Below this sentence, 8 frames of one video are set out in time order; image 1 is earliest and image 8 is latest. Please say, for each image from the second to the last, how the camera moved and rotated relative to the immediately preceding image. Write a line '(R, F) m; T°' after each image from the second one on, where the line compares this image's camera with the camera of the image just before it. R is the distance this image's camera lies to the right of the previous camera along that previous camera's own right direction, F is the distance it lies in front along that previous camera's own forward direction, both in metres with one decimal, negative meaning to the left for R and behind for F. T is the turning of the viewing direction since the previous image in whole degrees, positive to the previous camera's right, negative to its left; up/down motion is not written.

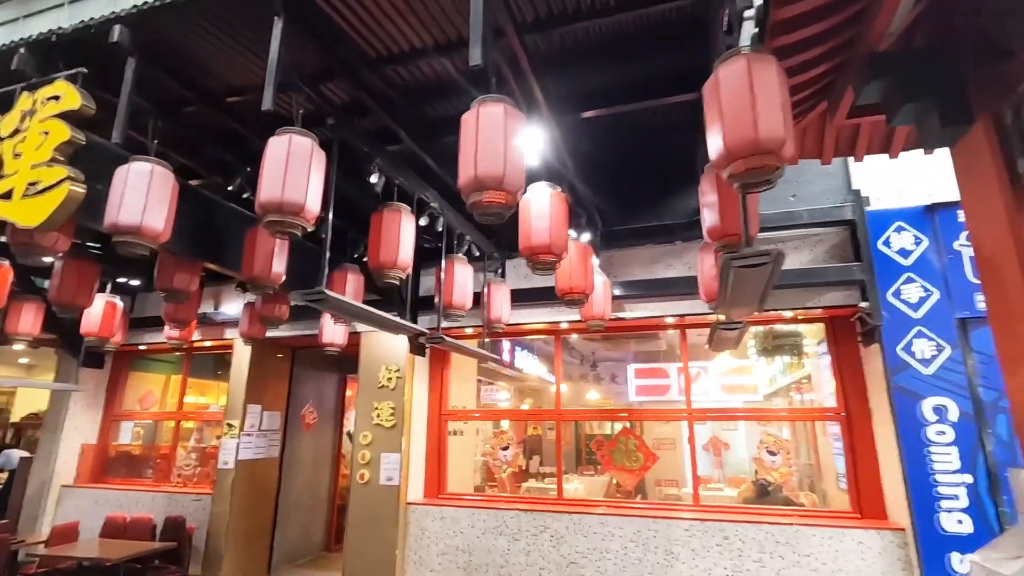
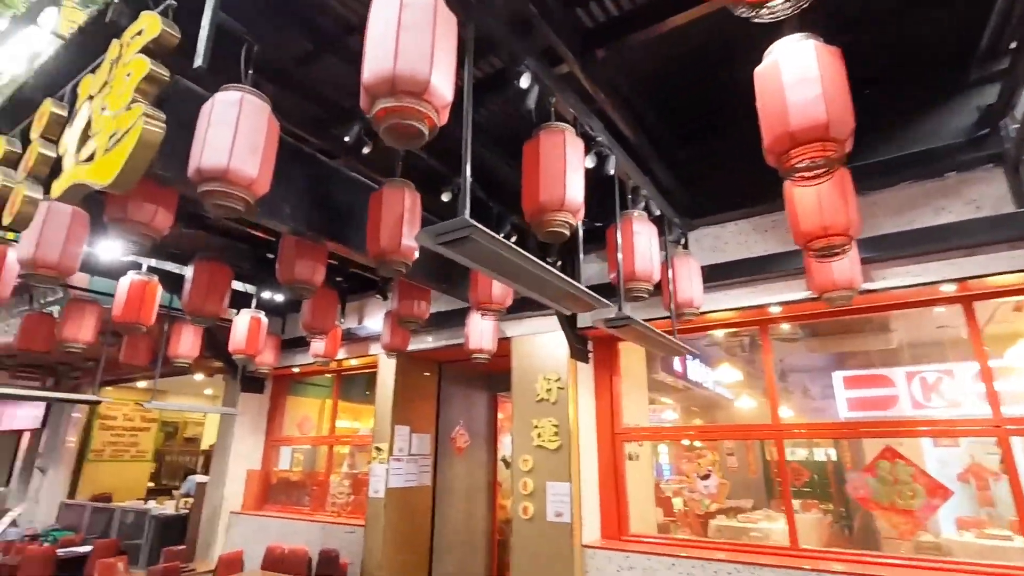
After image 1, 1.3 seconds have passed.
(-0.4, +1.1) m; -14°
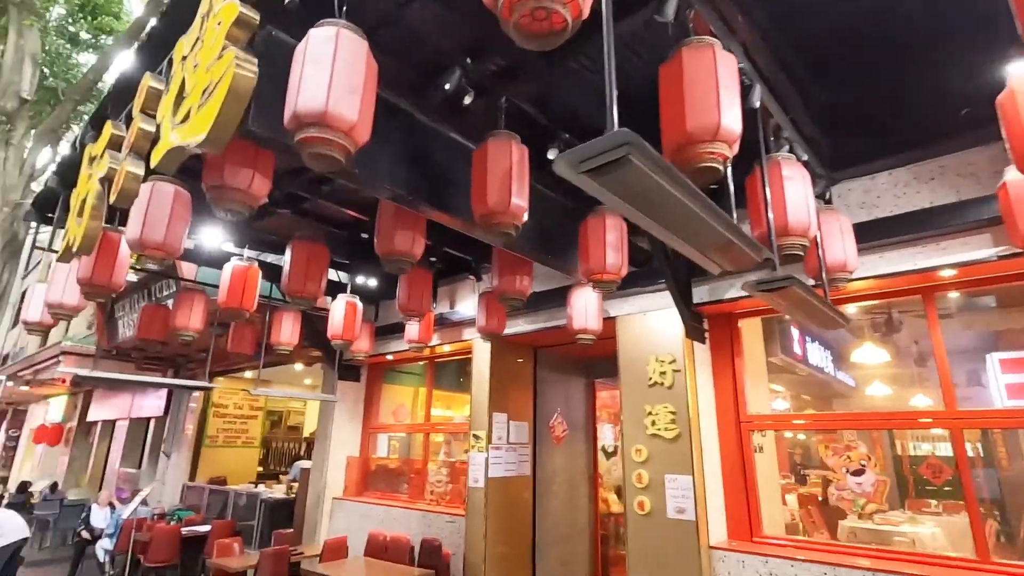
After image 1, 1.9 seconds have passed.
(-0.2, +0.4) m; -8°
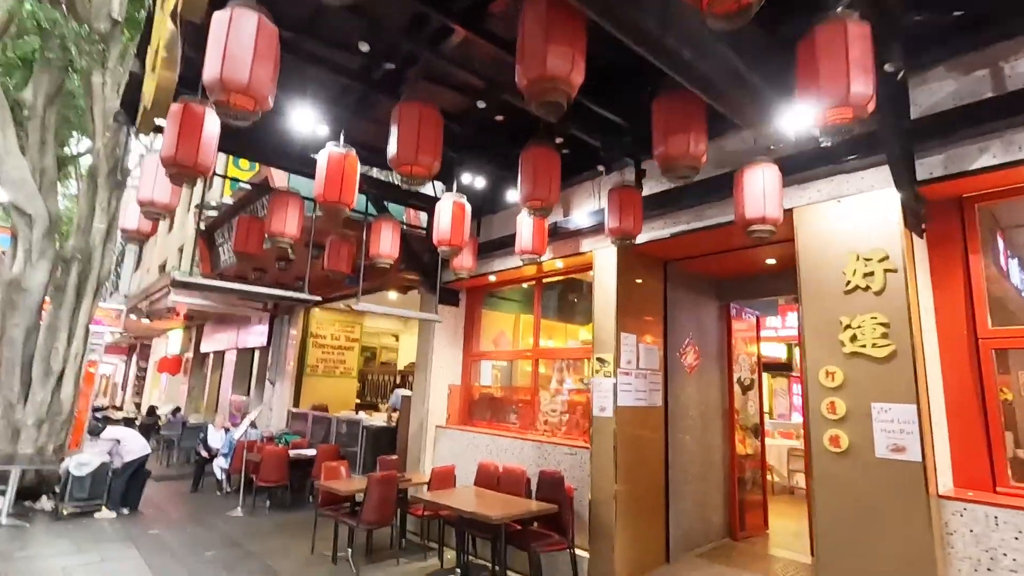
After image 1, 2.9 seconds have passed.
(-0.5, +0.8) m; -8°
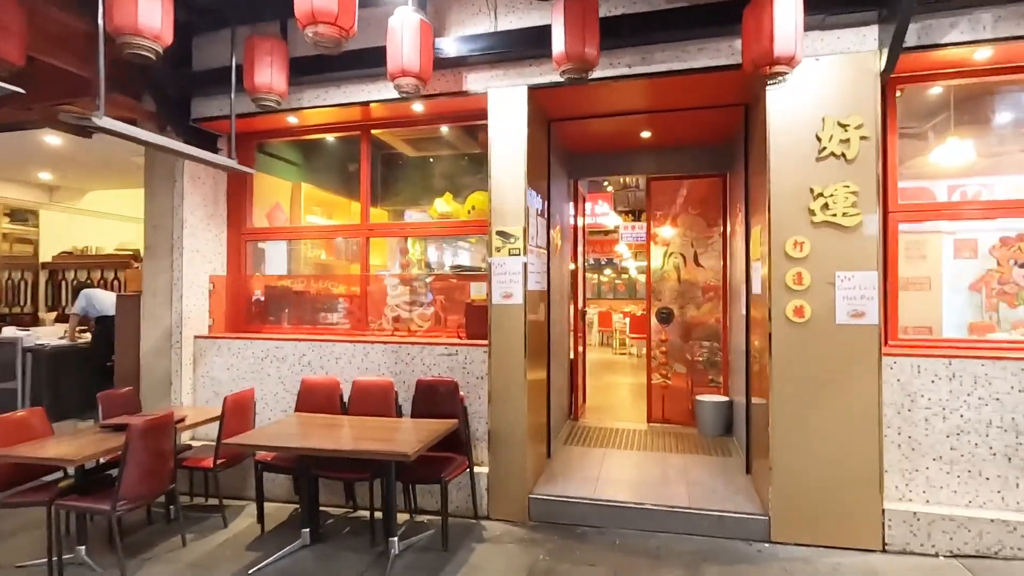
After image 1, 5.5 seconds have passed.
(-1.2, +1.6) m; +34°
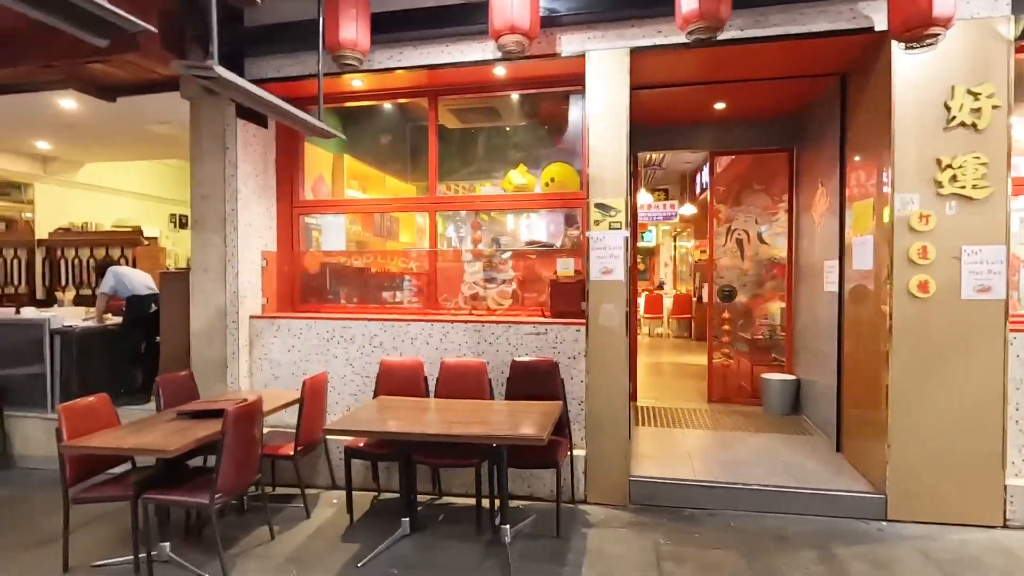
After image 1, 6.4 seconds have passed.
(-0.8, +0.2) m; +3°
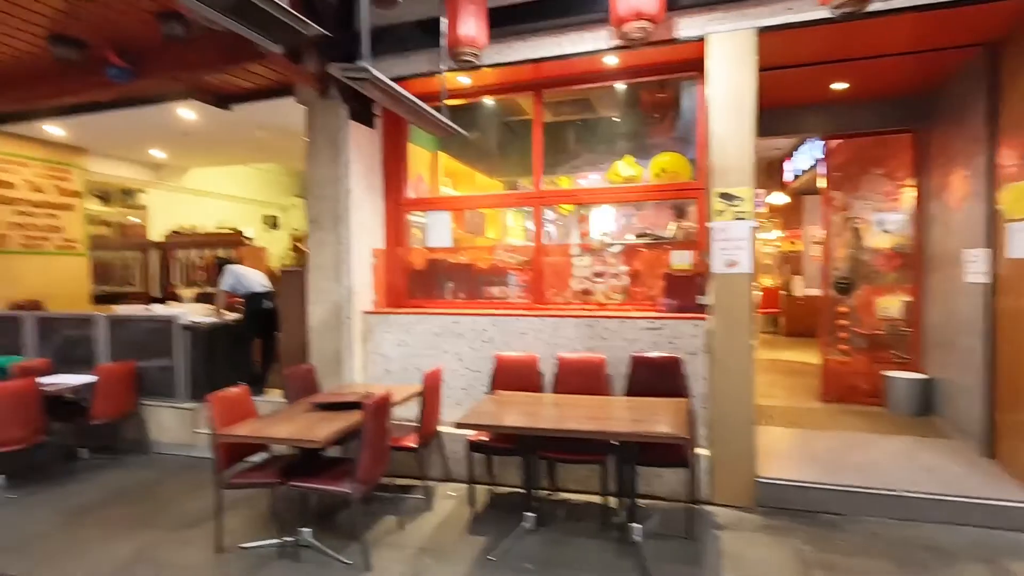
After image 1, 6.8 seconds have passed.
(-0.4, 0.0) m; -6°
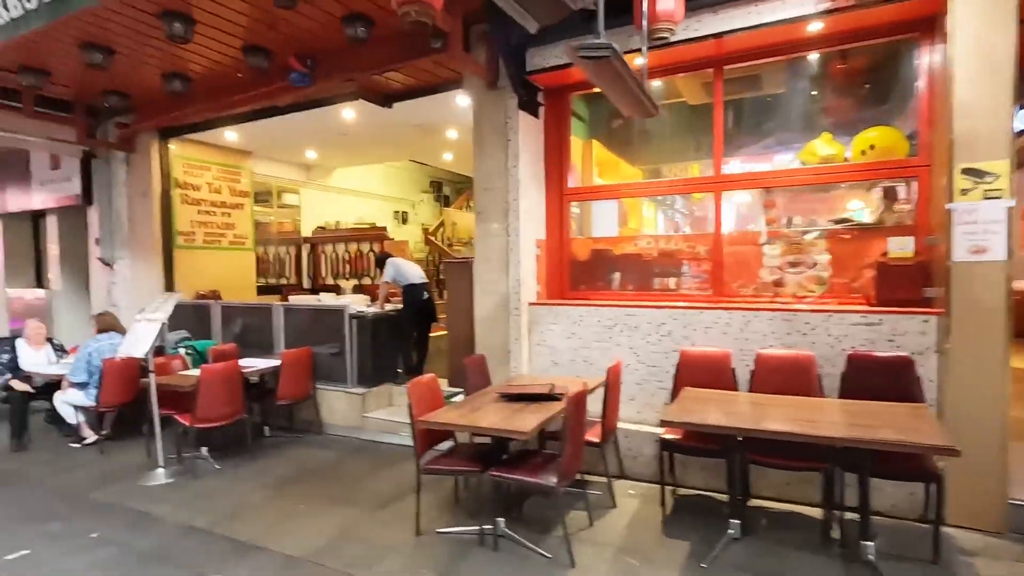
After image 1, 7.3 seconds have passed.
(-0.6, +0.1) m; -10°
